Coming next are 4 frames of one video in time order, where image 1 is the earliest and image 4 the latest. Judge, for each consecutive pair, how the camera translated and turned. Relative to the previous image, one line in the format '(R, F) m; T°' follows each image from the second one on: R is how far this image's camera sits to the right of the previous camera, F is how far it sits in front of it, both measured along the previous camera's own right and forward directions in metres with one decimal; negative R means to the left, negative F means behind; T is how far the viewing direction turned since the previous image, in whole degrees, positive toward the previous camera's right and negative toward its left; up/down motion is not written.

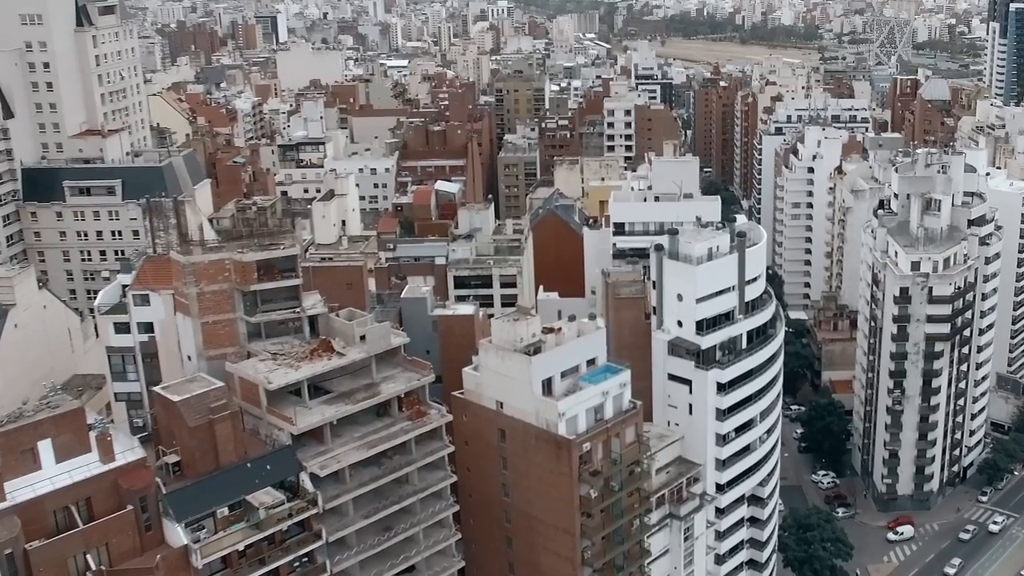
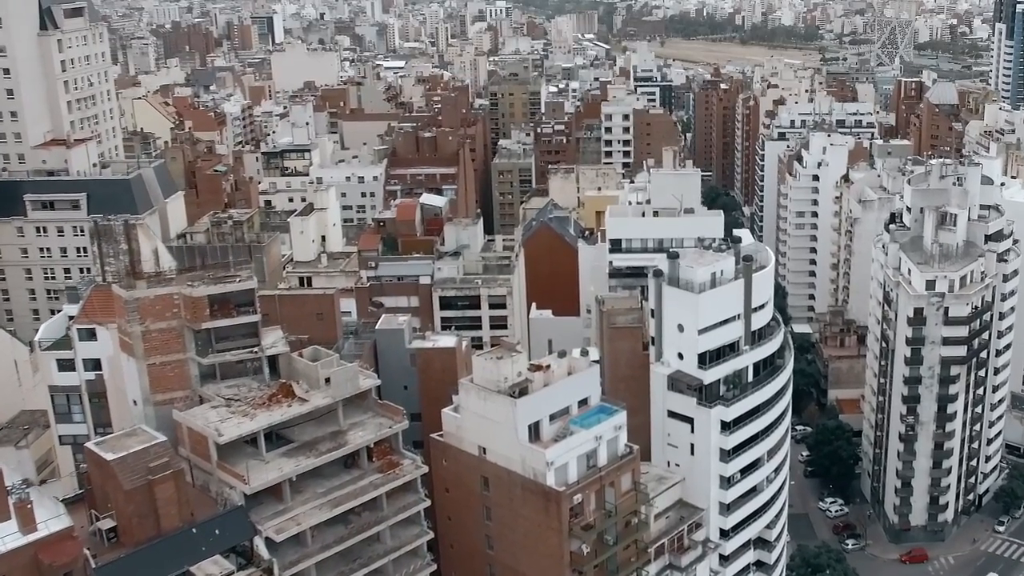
(+0.6, +3.7) m; 0°
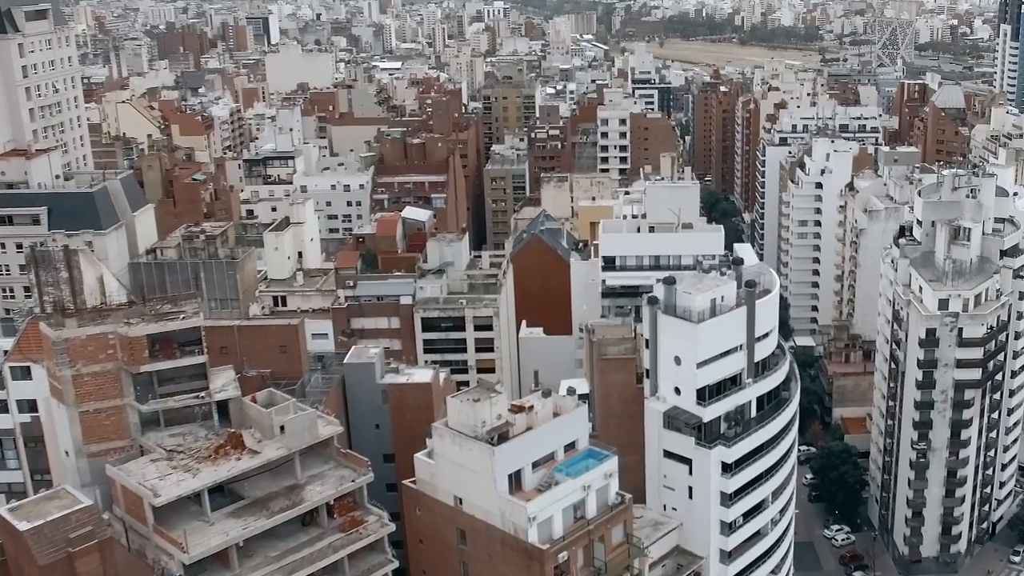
(+0.7, +3.5) m; 0°
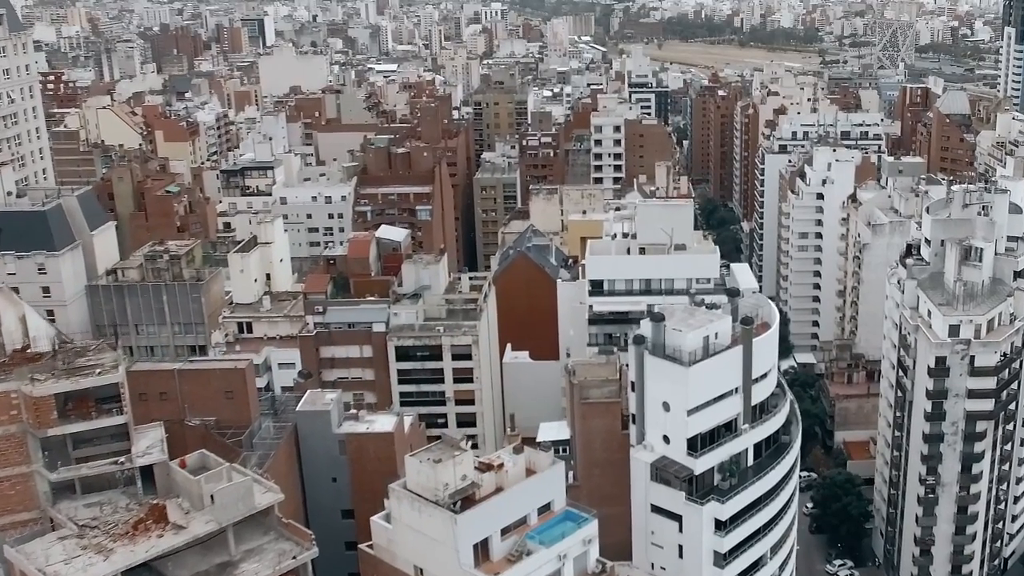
(+1.0, +3.6) m; 0°
